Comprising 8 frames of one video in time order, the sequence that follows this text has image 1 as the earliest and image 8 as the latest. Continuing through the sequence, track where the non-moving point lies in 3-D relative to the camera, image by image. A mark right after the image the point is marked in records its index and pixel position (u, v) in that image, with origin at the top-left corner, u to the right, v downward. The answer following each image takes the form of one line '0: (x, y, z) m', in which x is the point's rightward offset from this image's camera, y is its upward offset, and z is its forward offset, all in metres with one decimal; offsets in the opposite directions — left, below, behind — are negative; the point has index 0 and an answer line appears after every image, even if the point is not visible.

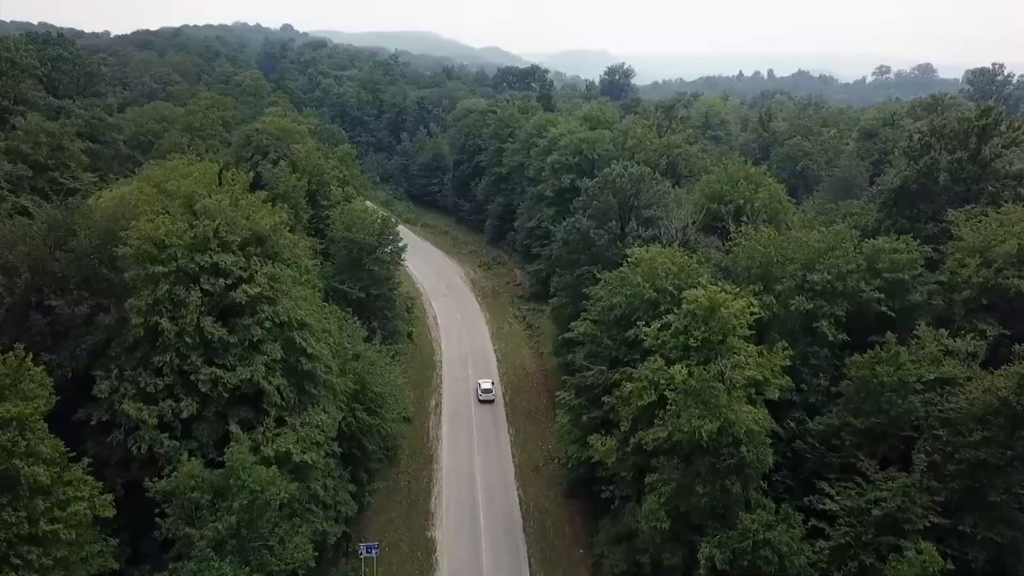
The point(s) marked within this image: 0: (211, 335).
0: (-7.1, -1.1, +18.8) m
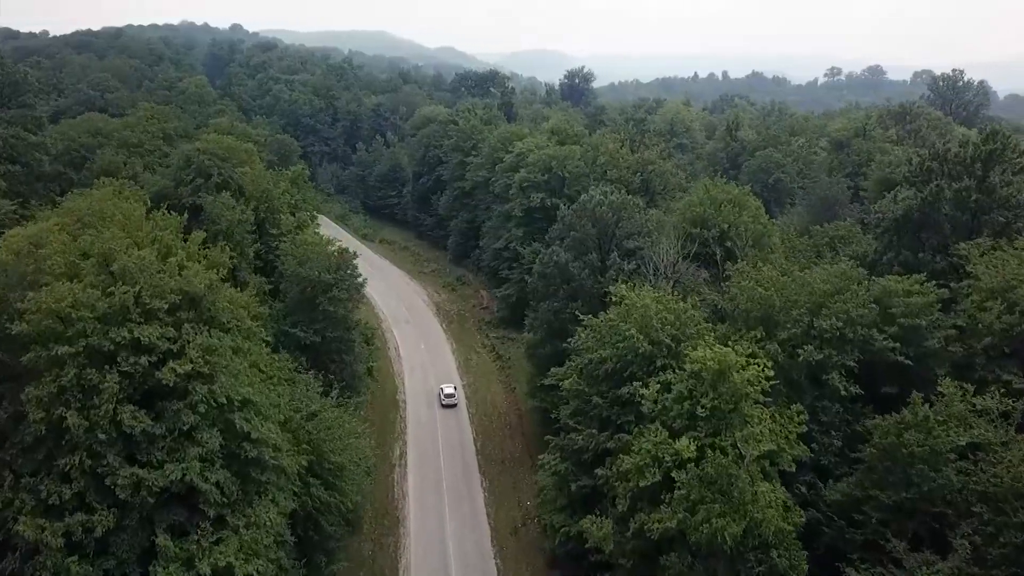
0: (-7.4, -2.7, +15.4) m
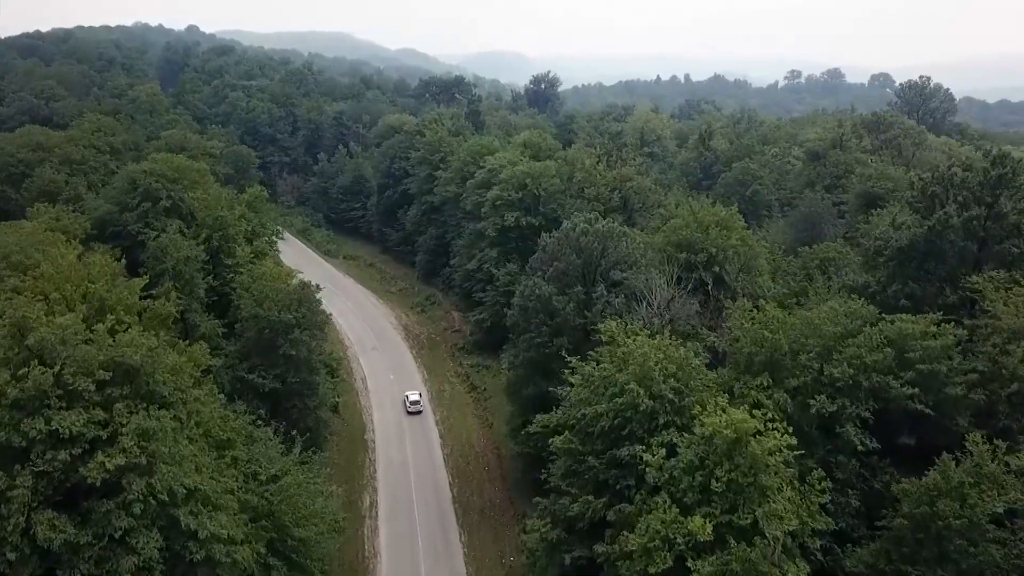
0: (-7.4, -4.1, +12.7) m
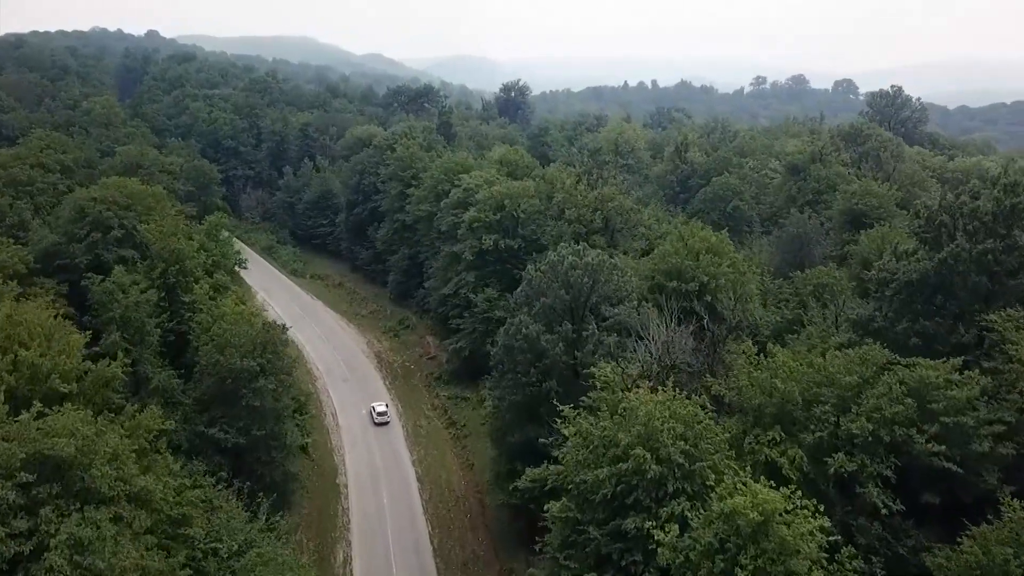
0: (-7.3, -5.3, +10.4) m
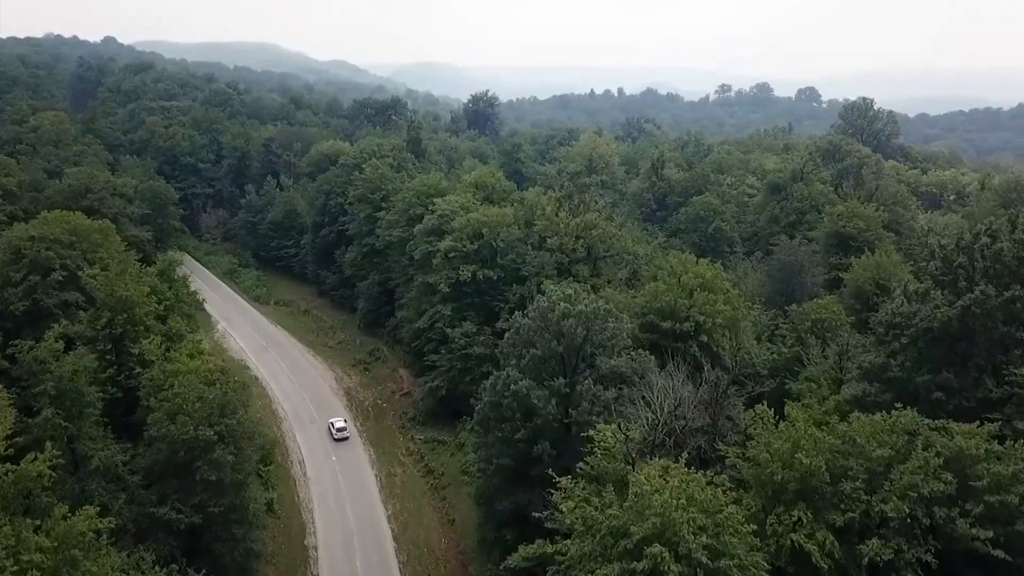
0: (-7.0, -6.8, +7.7) m
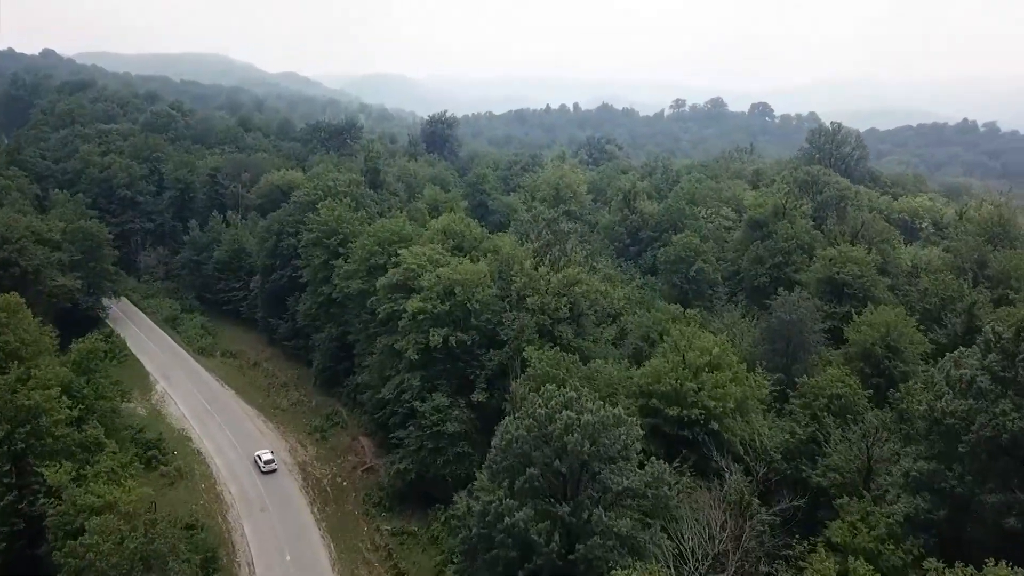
0: (-6.2, -9.4, +3.2) m
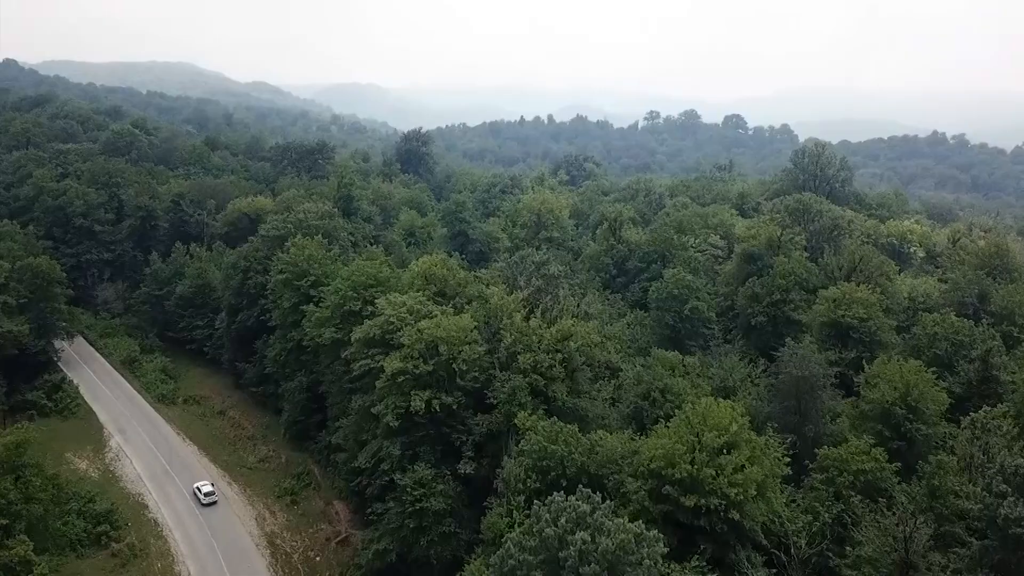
0: (-5.5, -11.4, -0.2) m
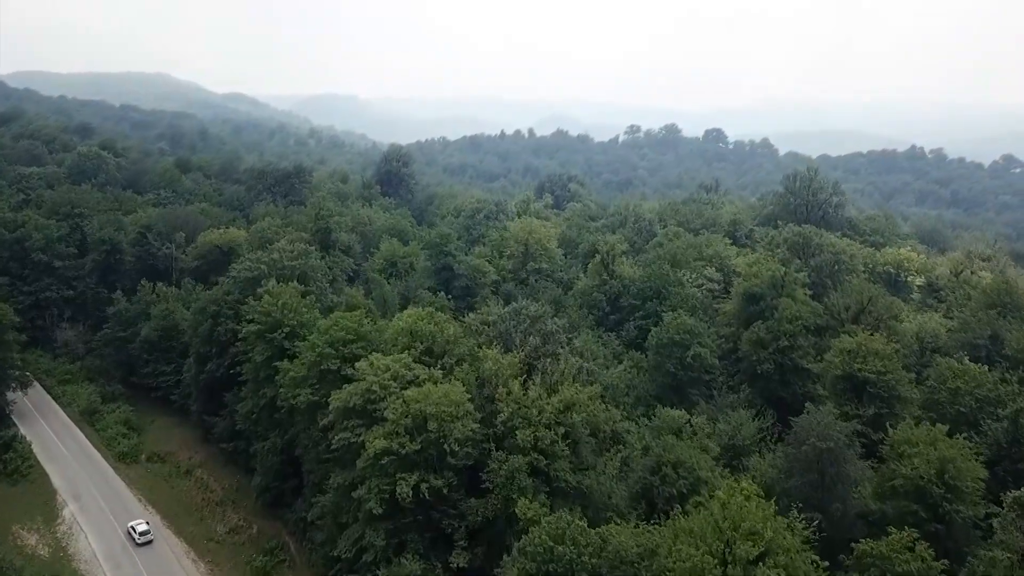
0: (-4.7, -13.4, -3.7) m
